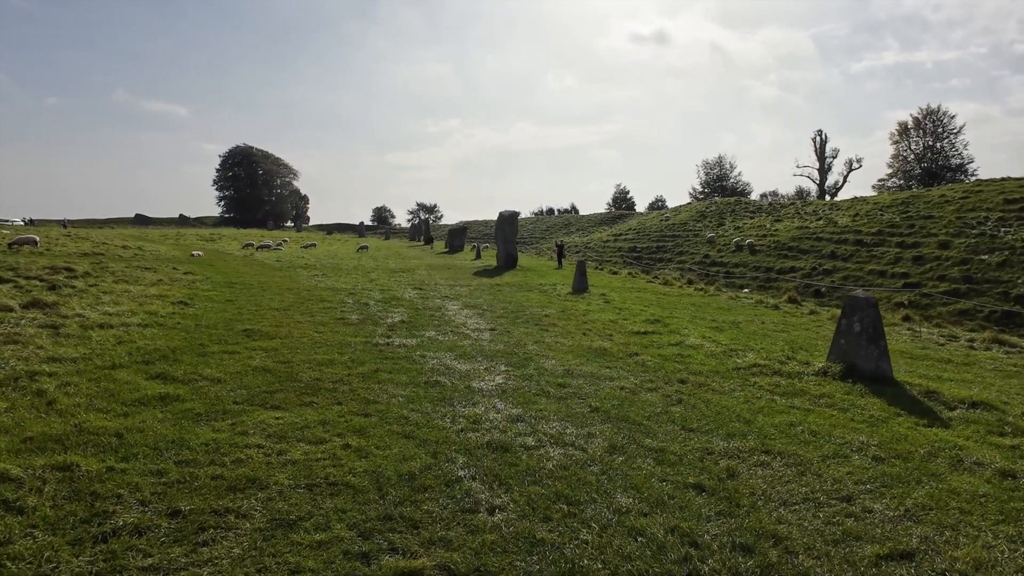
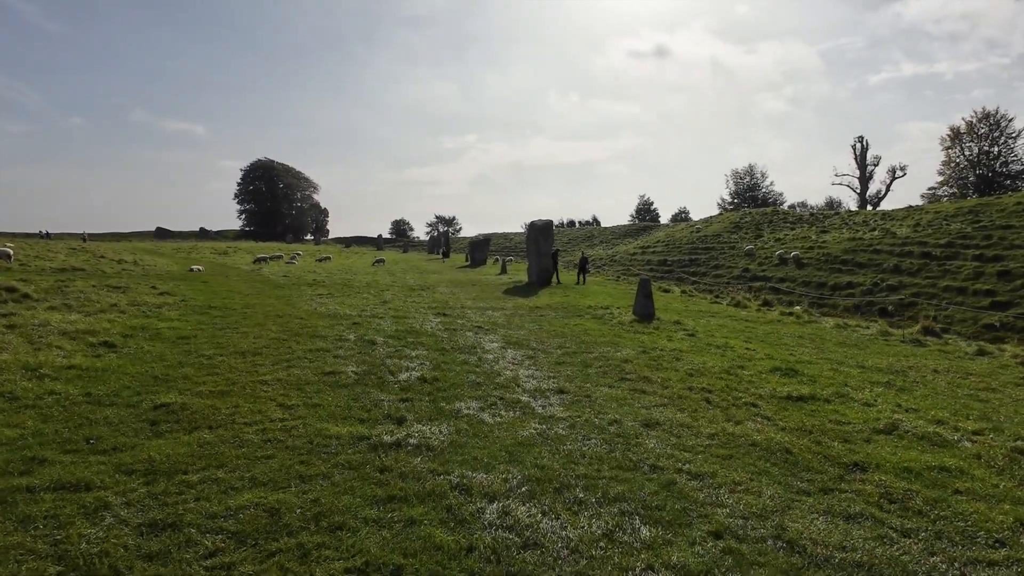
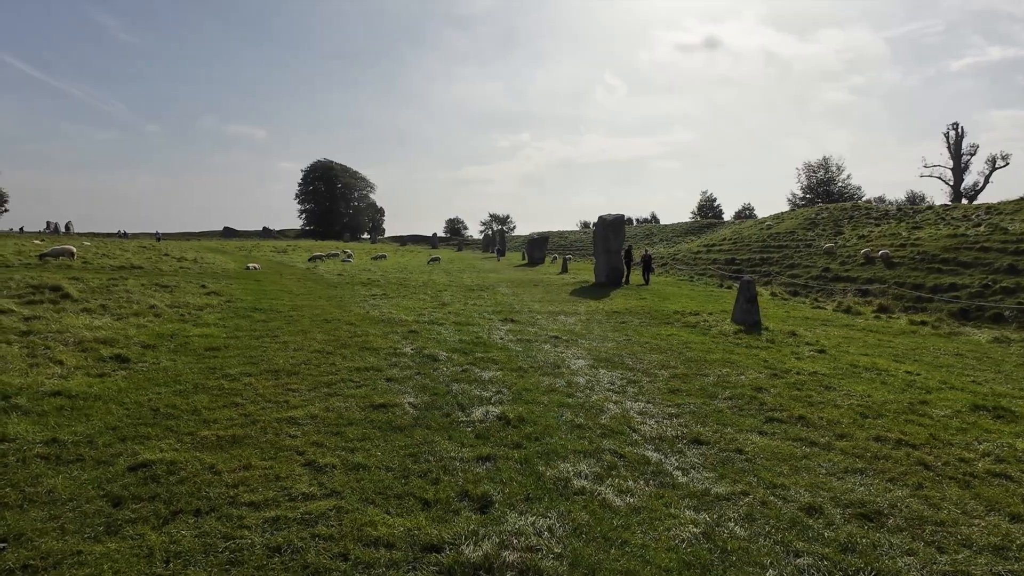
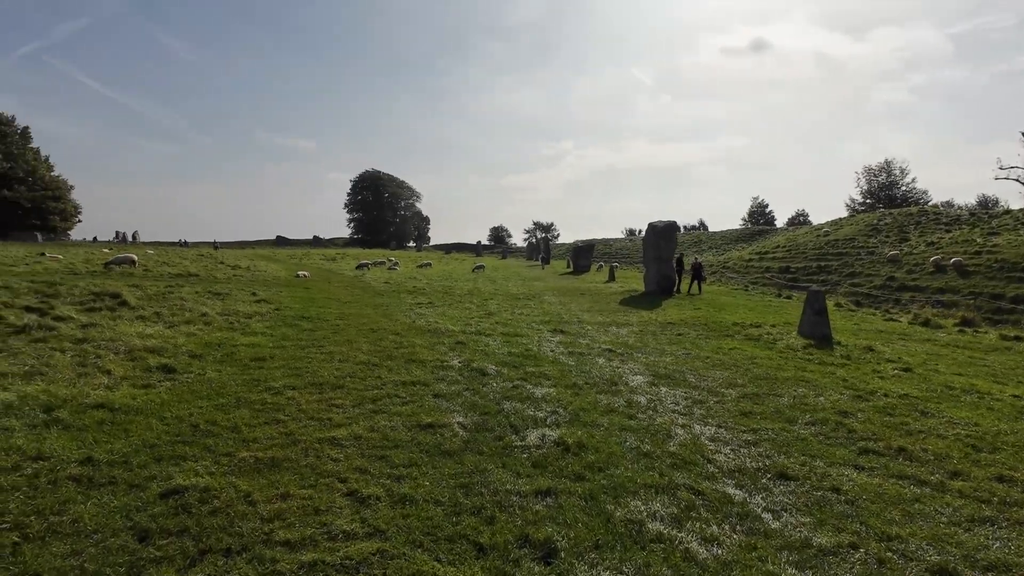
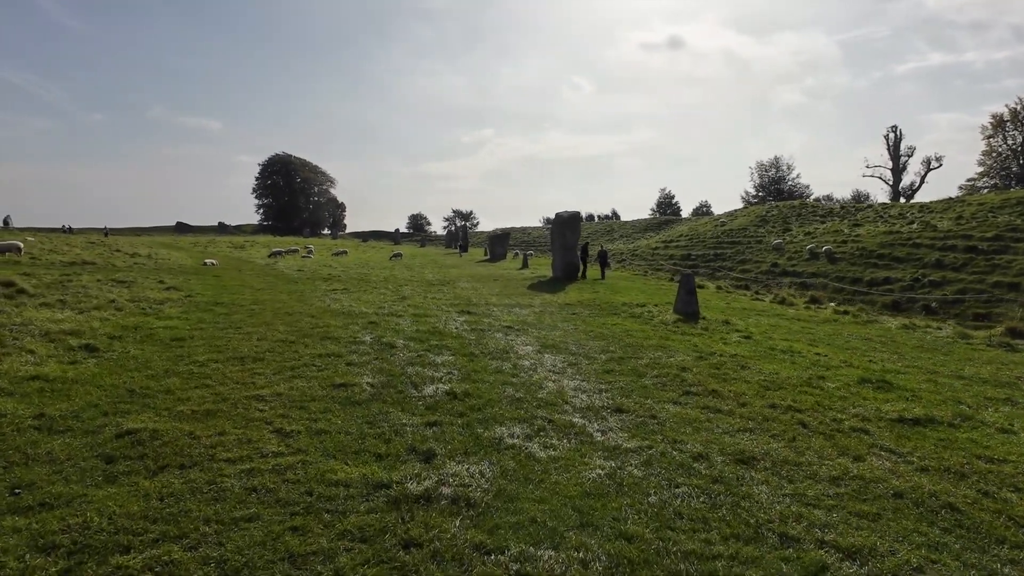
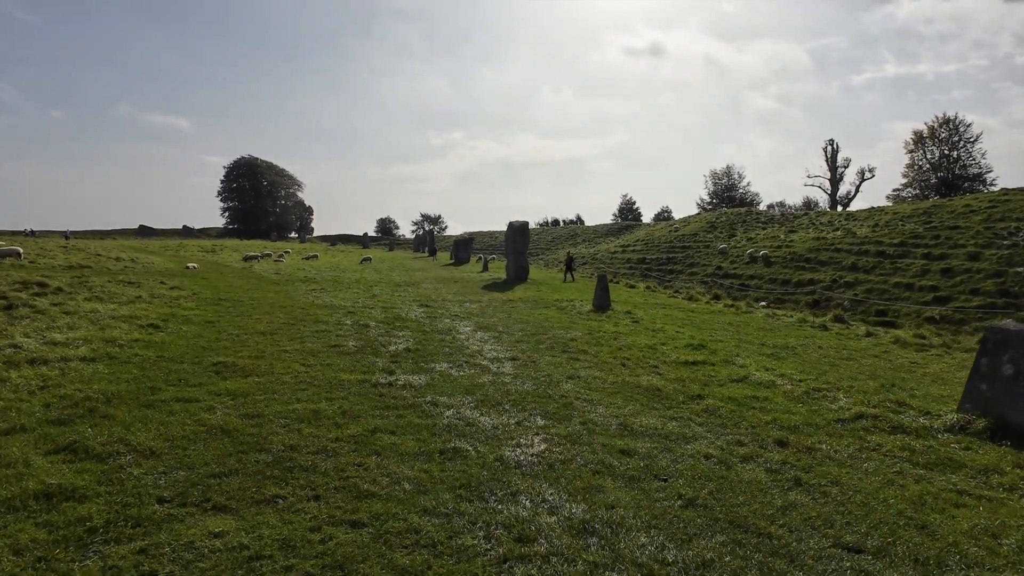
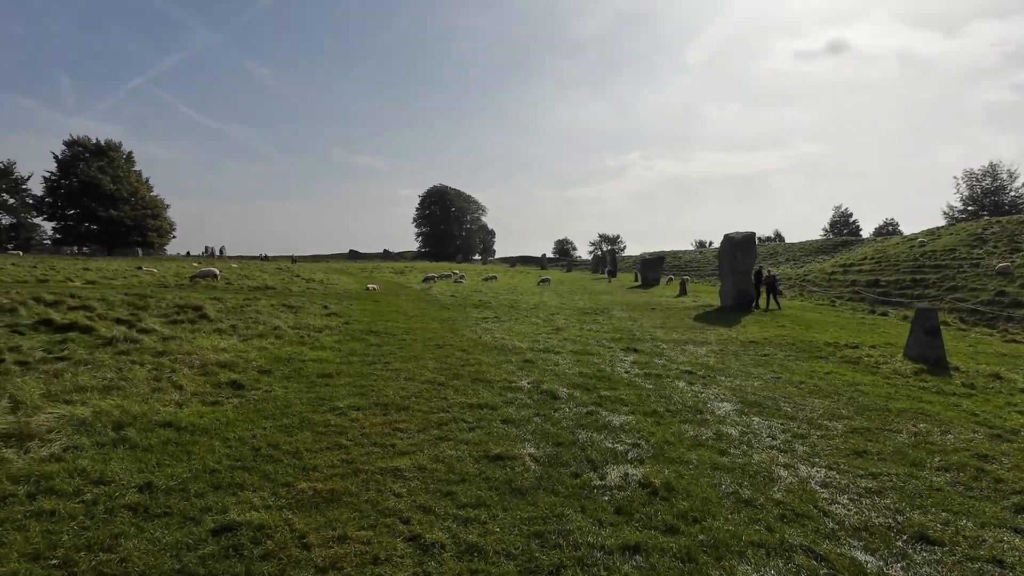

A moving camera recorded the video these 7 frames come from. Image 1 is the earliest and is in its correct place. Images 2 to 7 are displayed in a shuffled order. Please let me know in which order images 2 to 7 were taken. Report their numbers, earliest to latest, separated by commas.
6, 2, 5, 3, 4, 7
